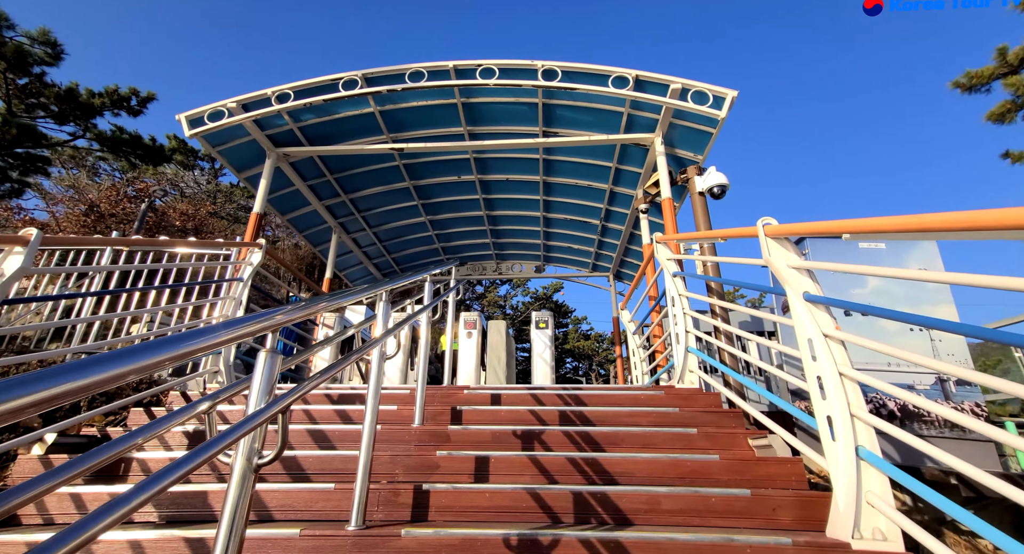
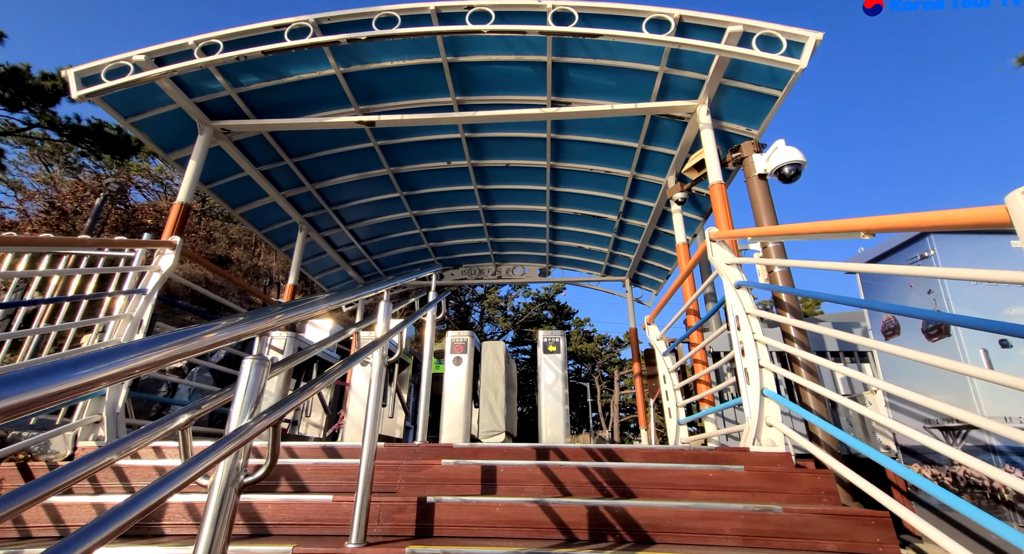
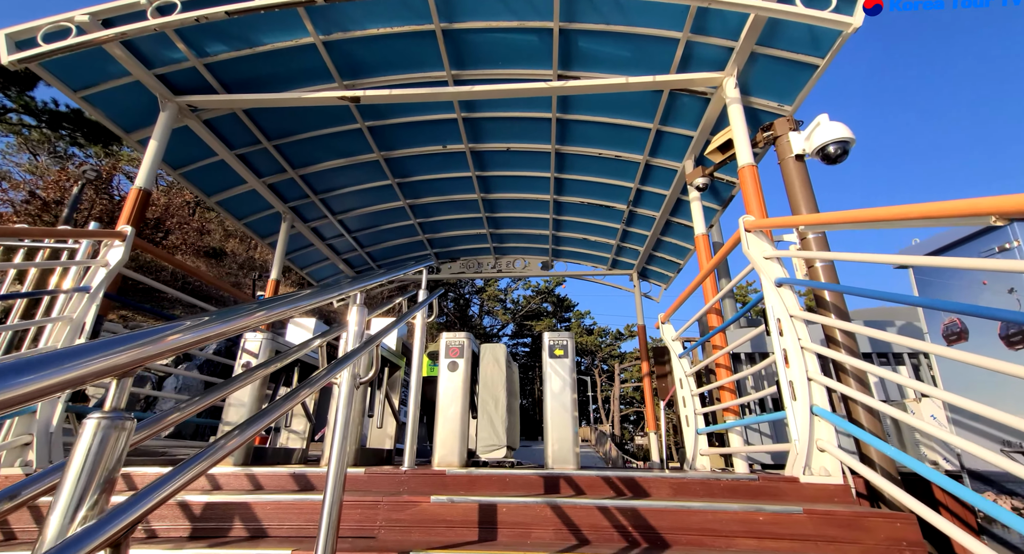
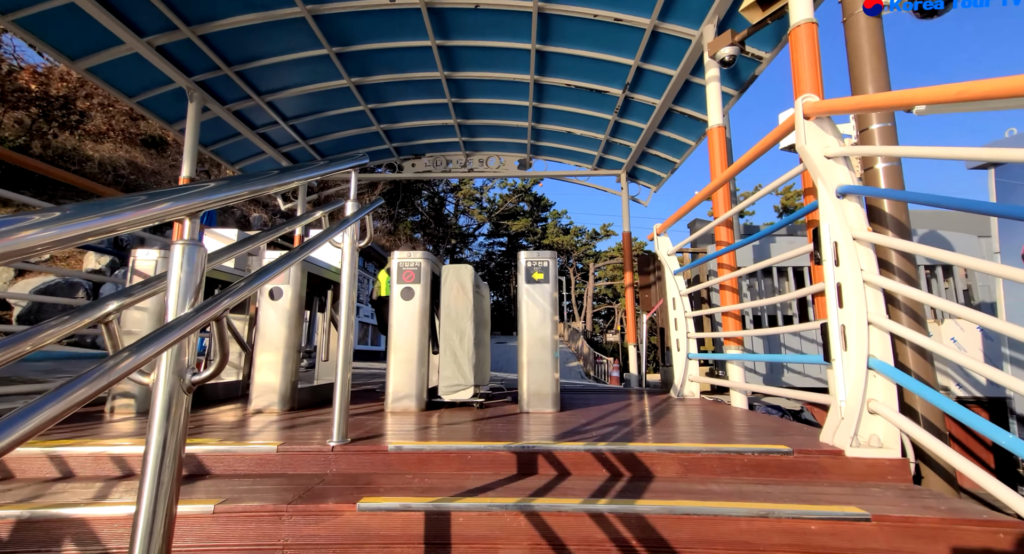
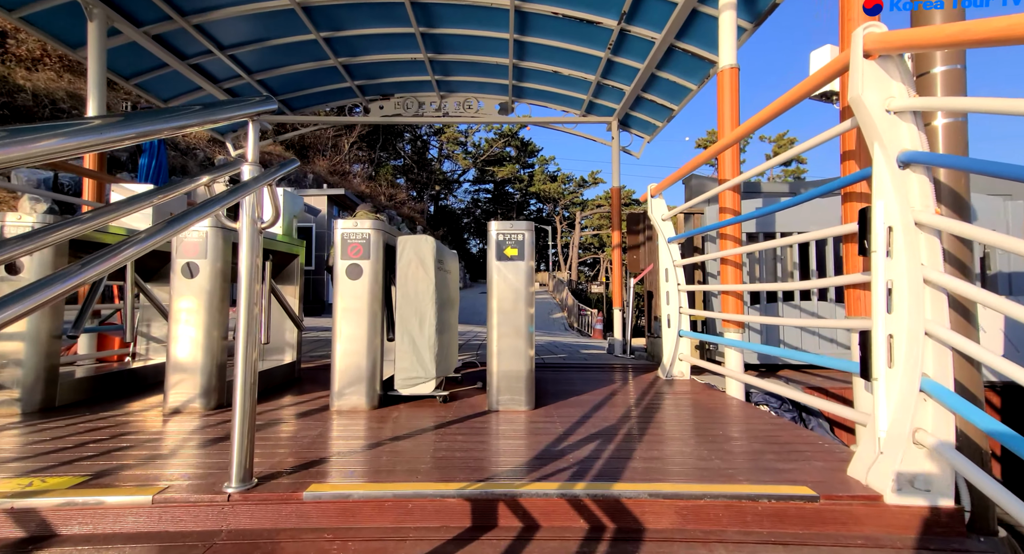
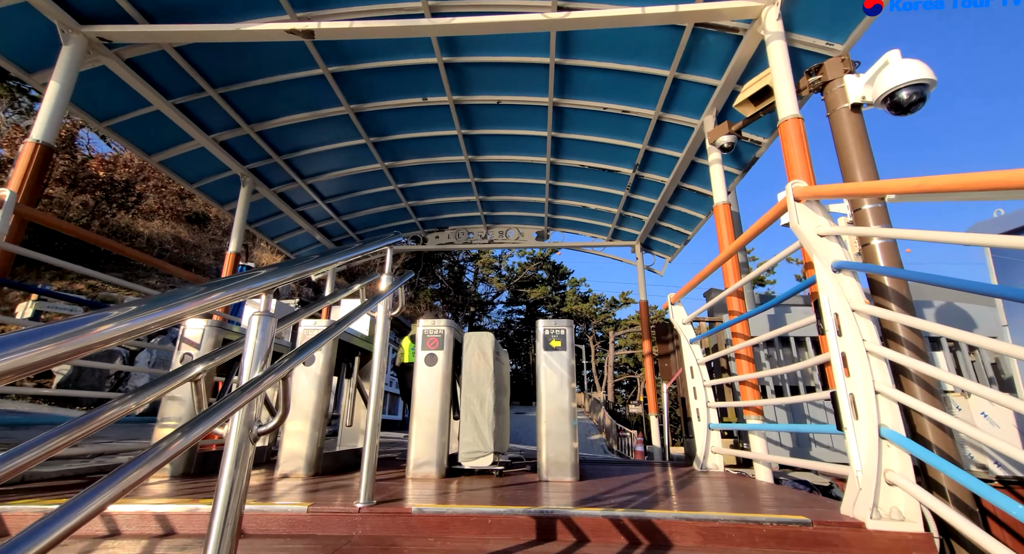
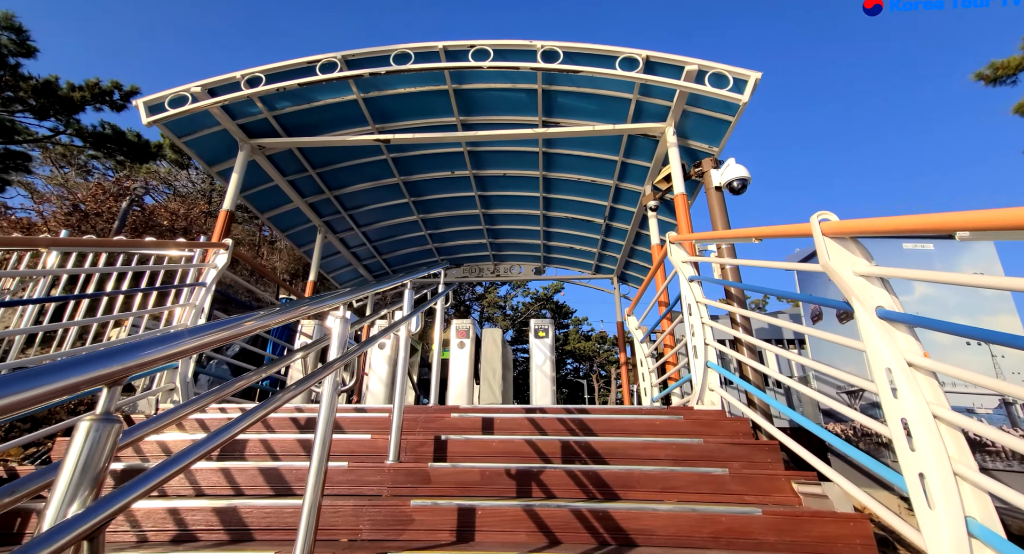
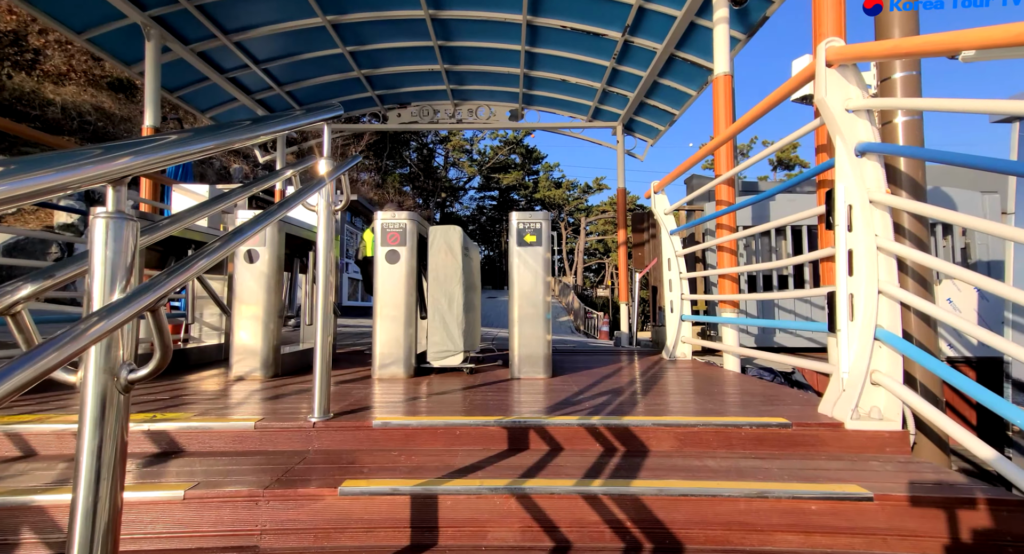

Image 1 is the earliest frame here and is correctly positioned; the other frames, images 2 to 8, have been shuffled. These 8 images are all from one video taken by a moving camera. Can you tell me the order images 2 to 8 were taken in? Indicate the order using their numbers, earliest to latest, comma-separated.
7, 2, 3, 6, 4, 8, 5
